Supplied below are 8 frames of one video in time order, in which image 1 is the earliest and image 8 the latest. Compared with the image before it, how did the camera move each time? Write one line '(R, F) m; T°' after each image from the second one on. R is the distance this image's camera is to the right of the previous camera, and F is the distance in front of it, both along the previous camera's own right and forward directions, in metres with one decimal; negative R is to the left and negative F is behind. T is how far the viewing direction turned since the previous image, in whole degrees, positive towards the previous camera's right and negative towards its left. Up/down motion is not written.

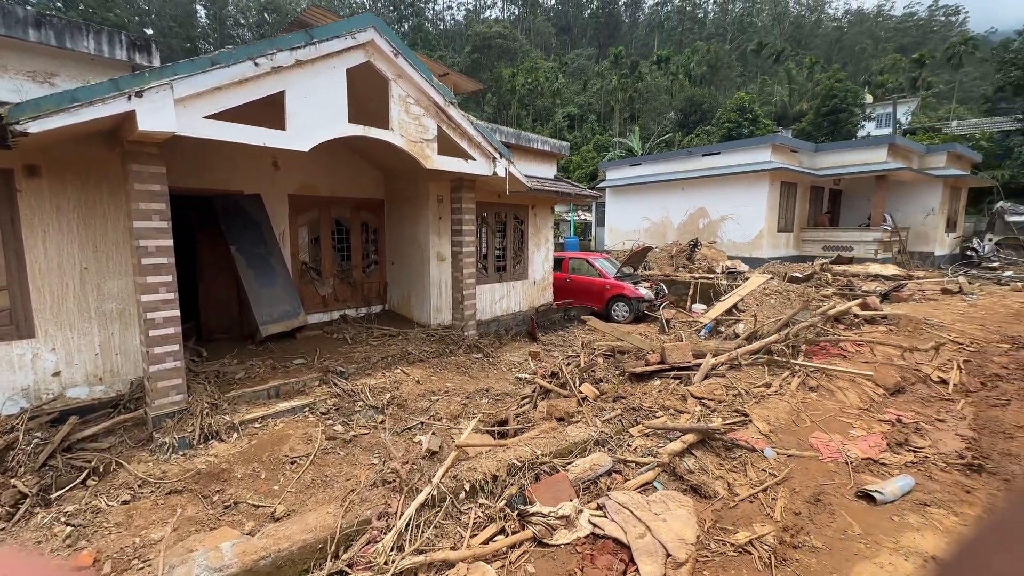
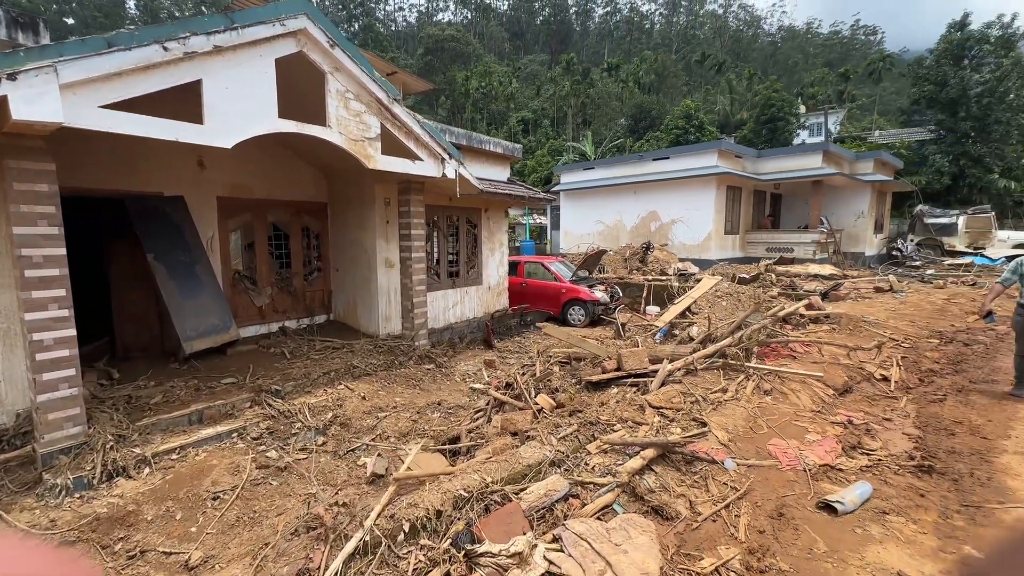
(+0.1, +0.3) m; +5°
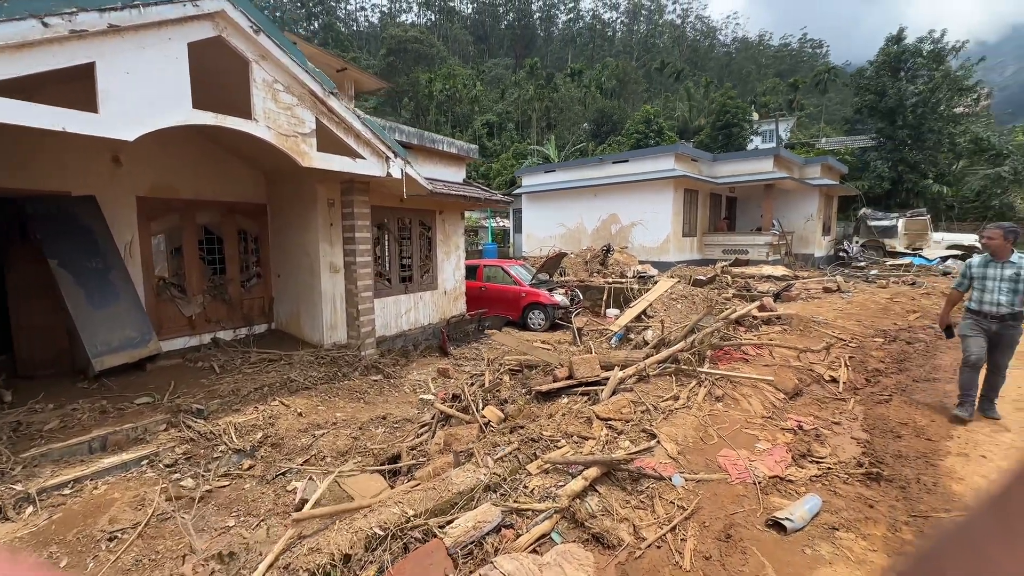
(+0.2, +0.3) m; +4°
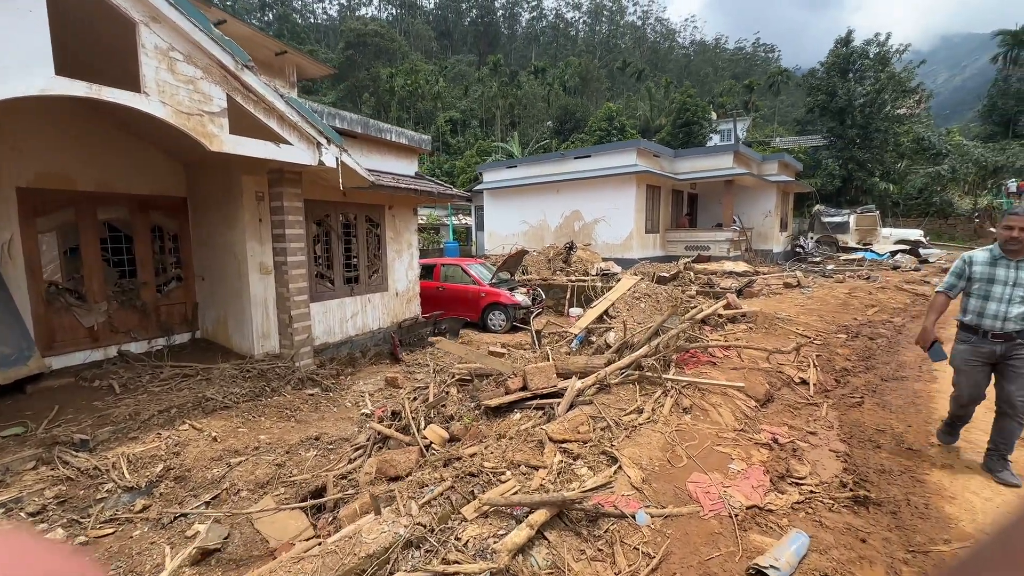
(+0.2, +0.5) m; +4°
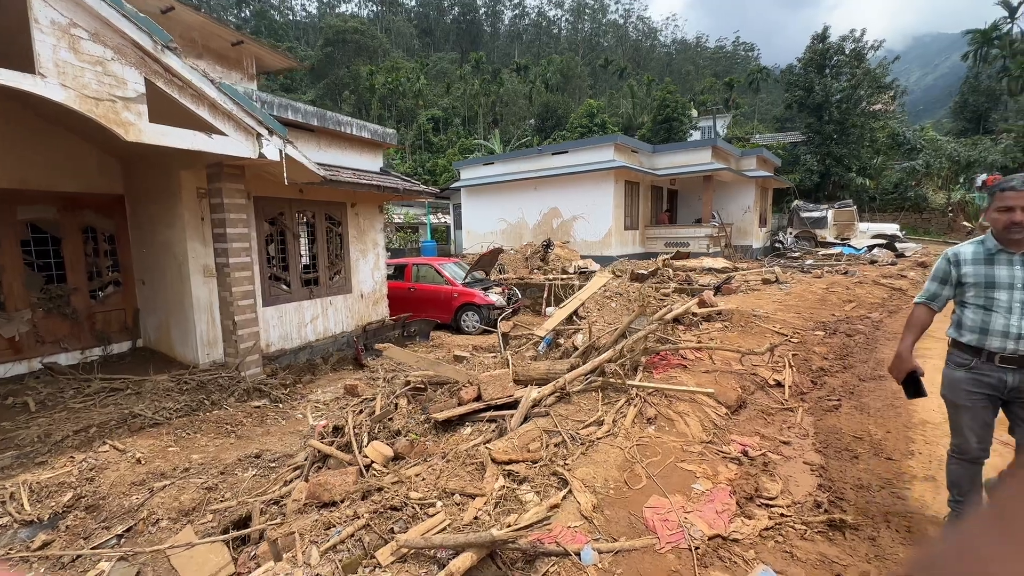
(+0.3, +0.4) m; +2°
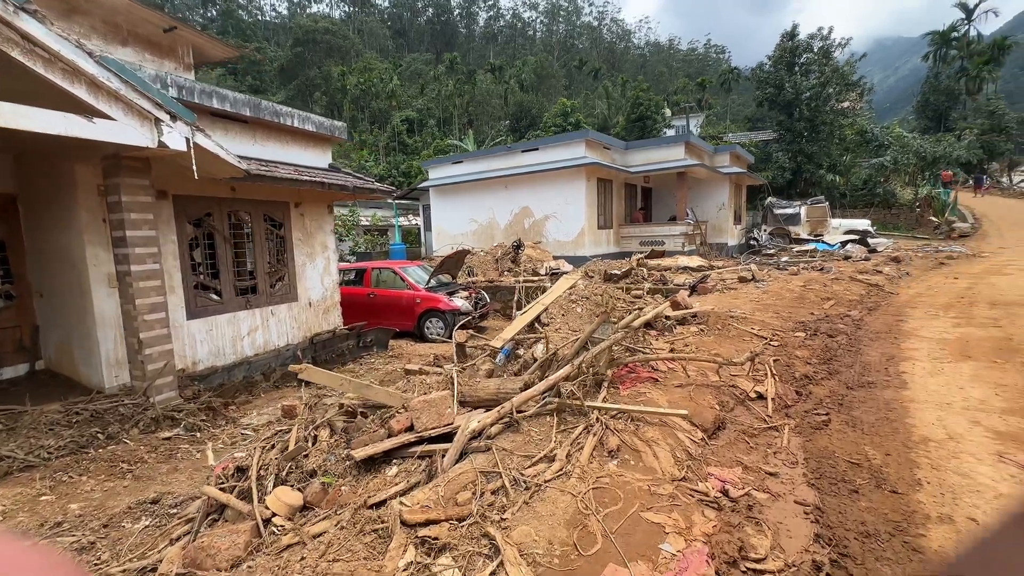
(+0.3, +0.6) m; +2°
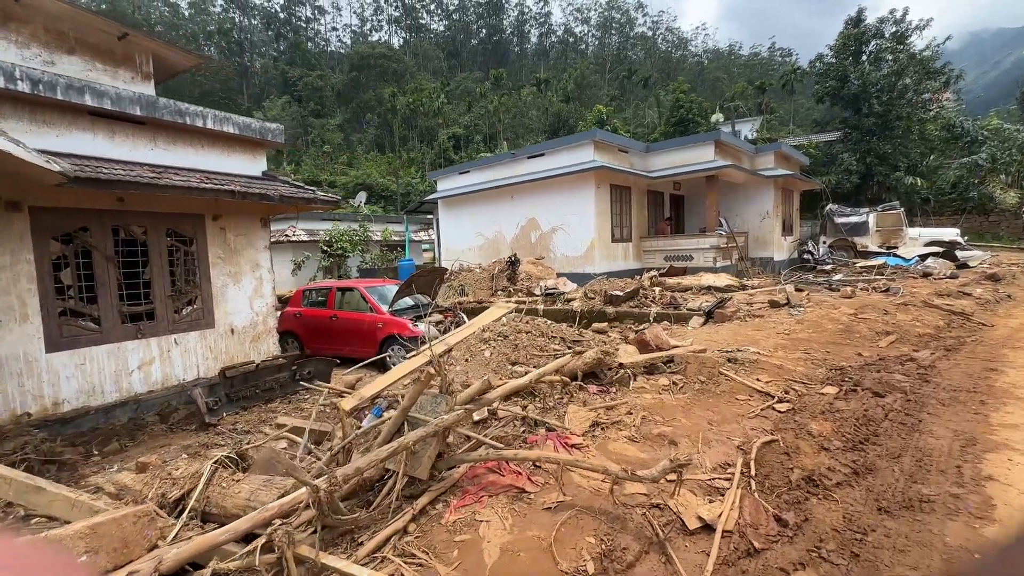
(+1.5, +1.6) m; -7°
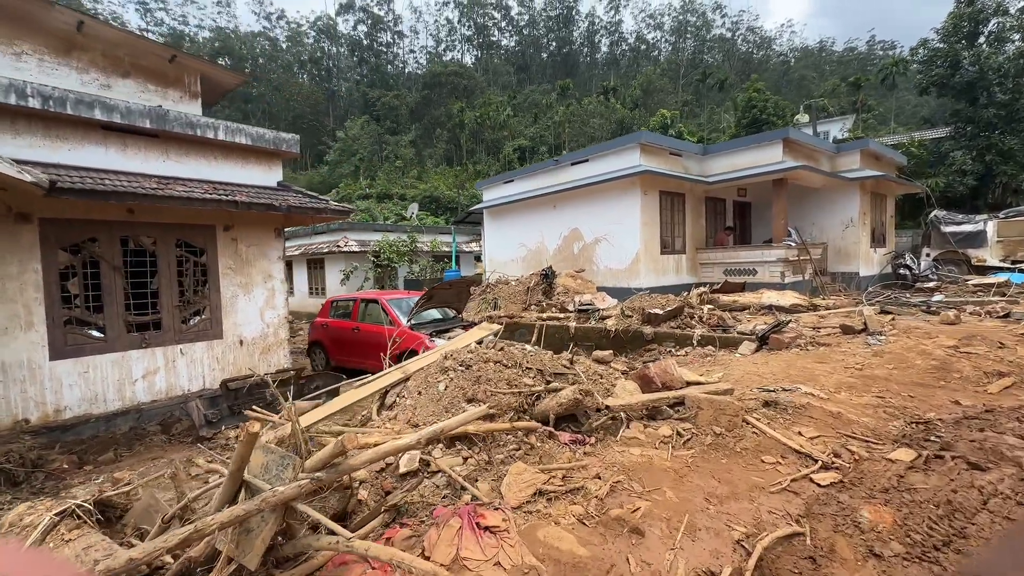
(+0.8, +0.7) m; -9°
